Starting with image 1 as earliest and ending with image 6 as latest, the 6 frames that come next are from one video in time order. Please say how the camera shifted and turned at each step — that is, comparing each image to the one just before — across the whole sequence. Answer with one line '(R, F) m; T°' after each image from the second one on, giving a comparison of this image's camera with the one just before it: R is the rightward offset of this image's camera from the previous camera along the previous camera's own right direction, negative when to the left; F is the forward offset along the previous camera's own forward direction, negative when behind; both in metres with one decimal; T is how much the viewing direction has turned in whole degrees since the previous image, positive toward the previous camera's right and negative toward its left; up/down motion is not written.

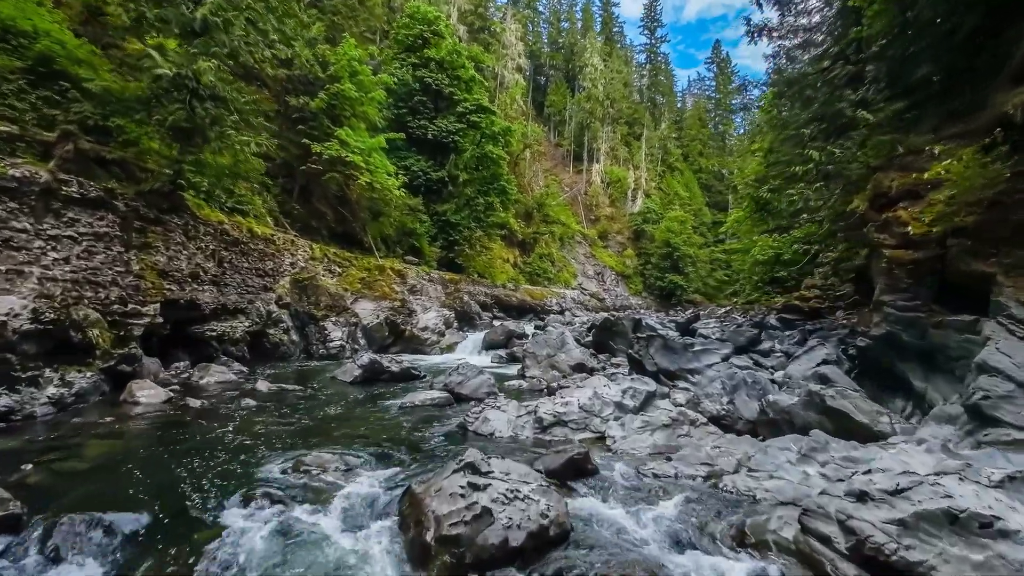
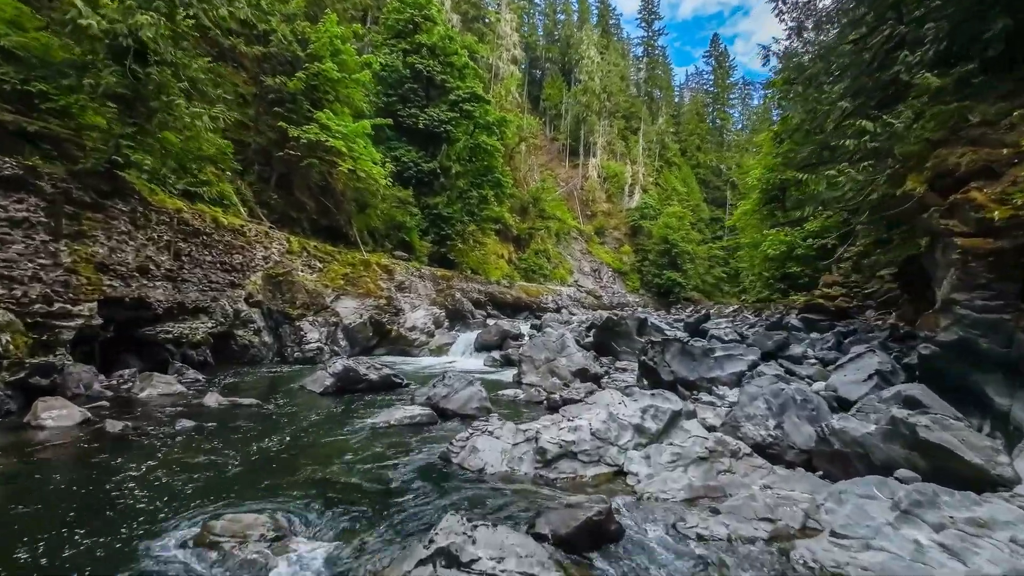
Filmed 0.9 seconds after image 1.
(0.0, +1.4) m; +1°
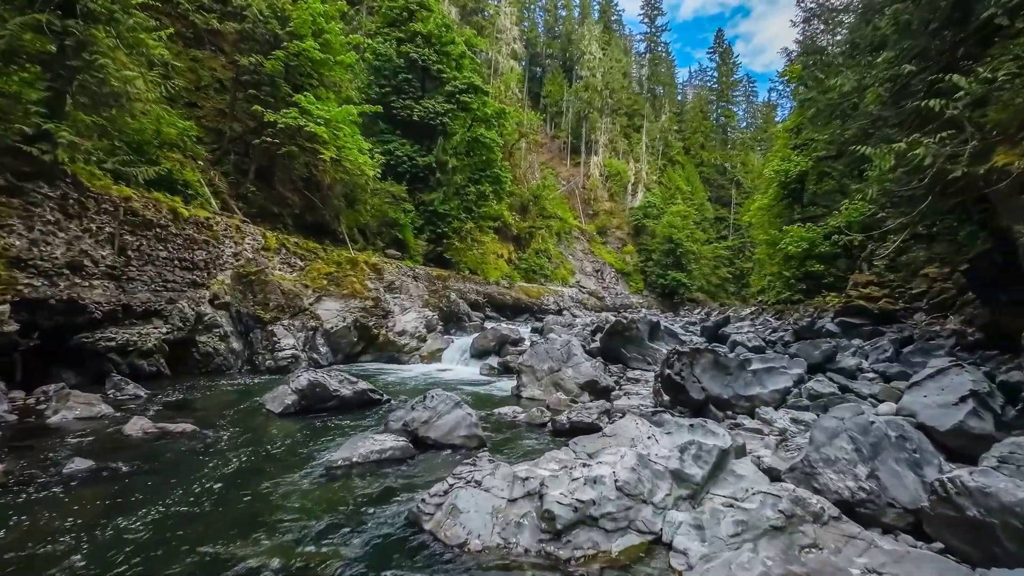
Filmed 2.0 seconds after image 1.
(0.0, +1.5) m; 0°
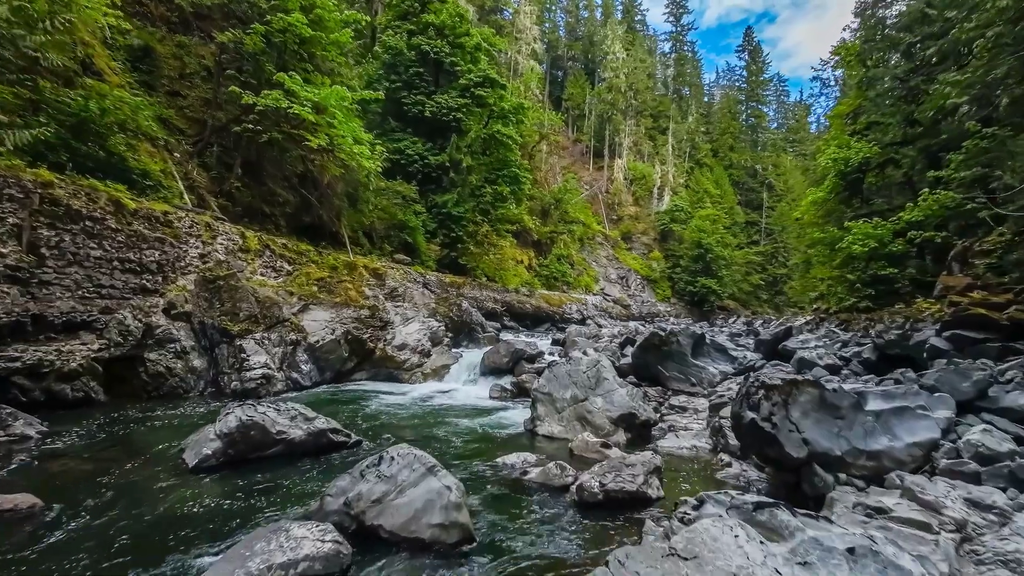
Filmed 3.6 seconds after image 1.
(+0.1, +2.2) m; -2°
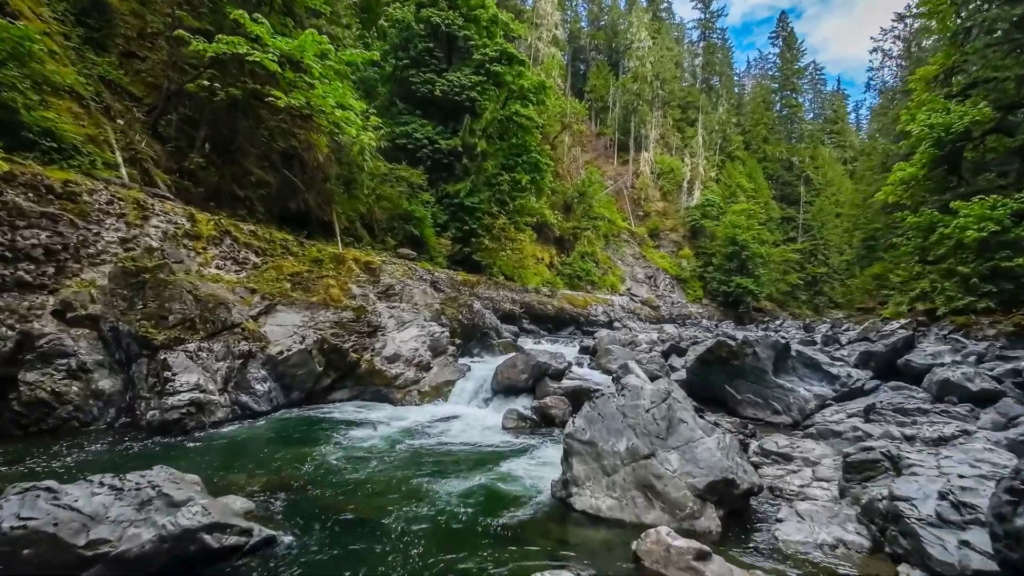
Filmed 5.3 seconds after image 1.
(0.0, +2.9) m; -2°
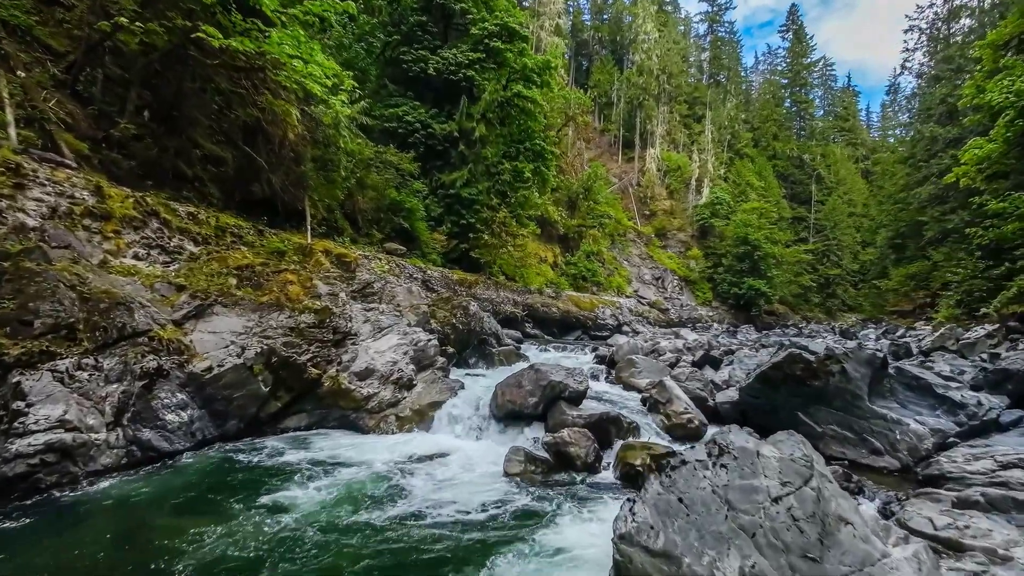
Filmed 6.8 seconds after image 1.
(-0.1, +2.3) m; 0°
